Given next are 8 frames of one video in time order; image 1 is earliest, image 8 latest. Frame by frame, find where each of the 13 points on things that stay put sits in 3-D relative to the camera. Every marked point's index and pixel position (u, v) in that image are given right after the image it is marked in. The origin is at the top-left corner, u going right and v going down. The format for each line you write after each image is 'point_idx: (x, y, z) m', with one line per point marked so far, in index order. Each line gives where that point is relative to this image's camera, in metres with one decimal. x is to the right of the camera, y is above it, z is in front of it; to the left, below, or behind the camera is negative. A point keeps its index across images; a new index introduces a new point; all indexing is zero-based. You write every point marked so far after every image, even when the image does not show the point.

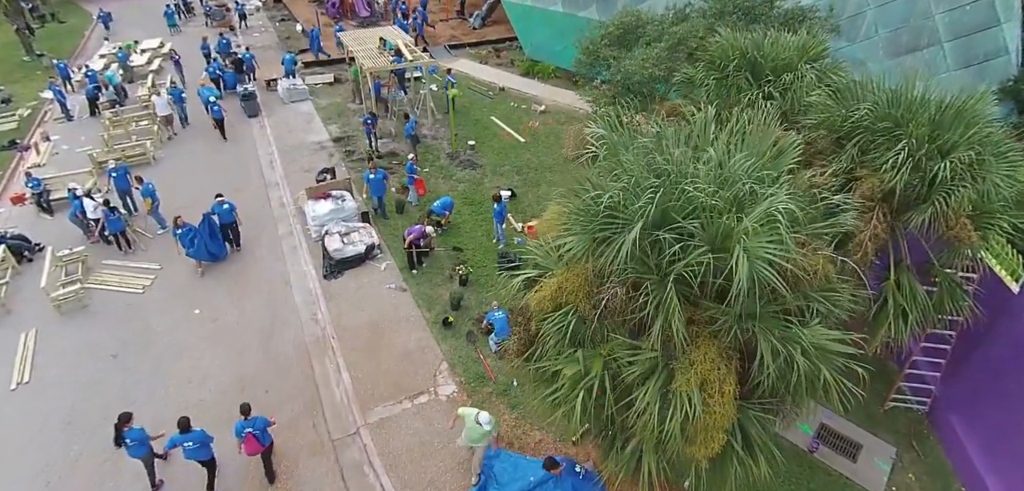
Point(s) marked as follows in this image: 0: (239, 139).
0: (-8.2, +3.0, +15.0) m
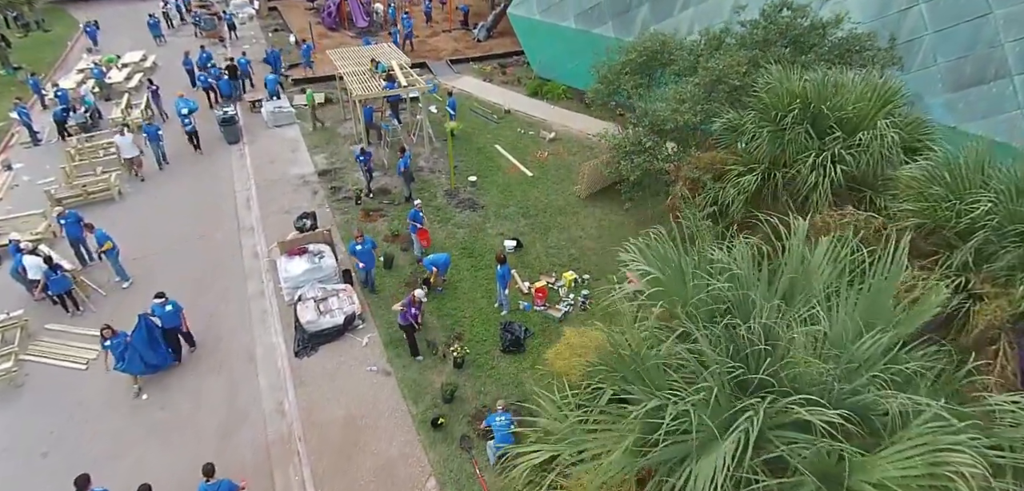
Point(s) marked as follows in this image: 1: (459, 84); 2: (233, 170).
0: (-8.0, +1.9, +13.5) m
1: (-1.9, +5.9, +18.7) m
2: (-7.6, +1.9, +13.7) m
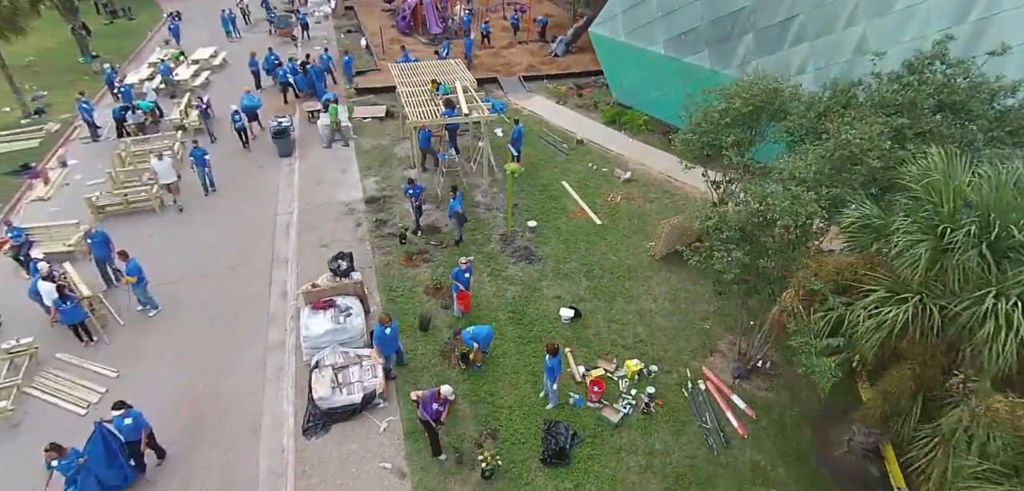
0: (-6.4, +1.4, +12.8) m
1: (+0.7, +4.7, +17.3) m
2: (-6.0, +1.4, +12.9) m
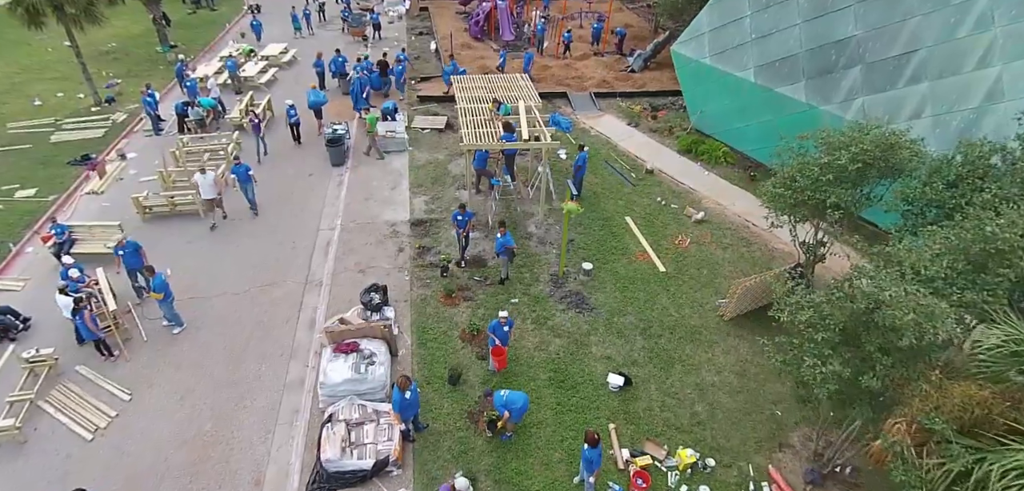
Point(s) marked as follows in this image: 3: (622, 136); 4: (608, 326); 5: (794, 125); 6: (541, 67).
0: (-5.1, +1.1, +12.4) m
1: (+2.8, +3.7, +16.0) m
2: (-4.6, +1.1, +12.4) m
3: (+3.5, +3.4, +15.7) m
4: (+1.8, -1.5, +9.7) m
5: (+7.1, +3.1, +12.8) m
6: (+1.1, +7.1, +19.9) m
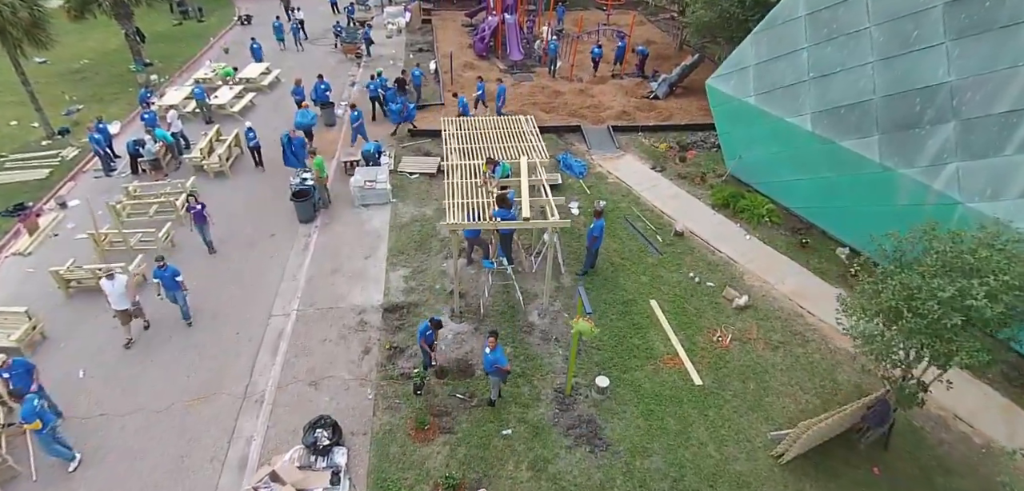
0: (-5.1, -0.6, +10.3) m
1: (+2.9, +2.0, +13.7) m
2: (-4.7, -0.6, +10.3) m
3: (+3.6, +1.6, +13.4) m
4: (+1.7, -3.4, +7.4) m
5: (+7.2, +1.2, +10.3) m
6: (+1.4, +5.3, +17.5) m
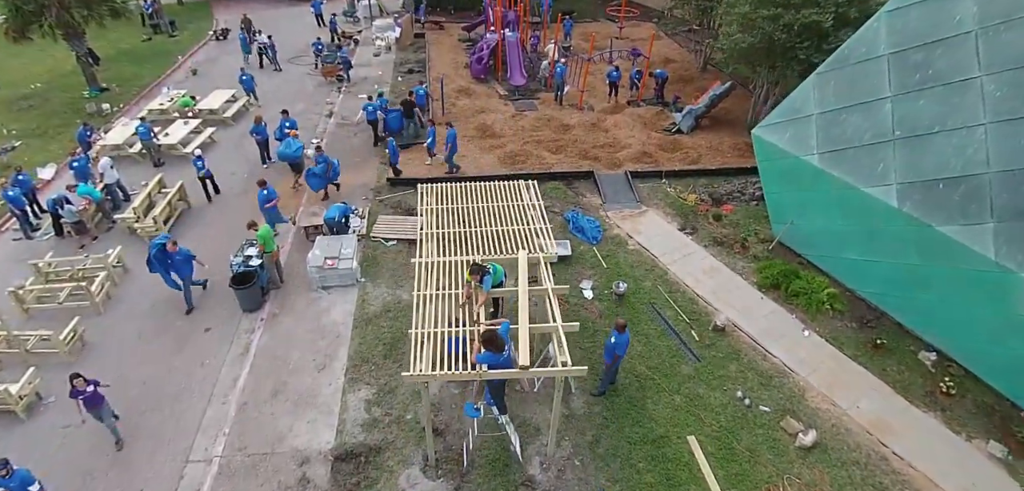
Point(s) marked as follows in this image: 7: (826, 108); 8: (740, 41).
0: (-5.2, -2.3, +8.0) m
1: (+2.8, +0.2, +11.3) m
2: (-4.8, -2.4, +8.0) m
3: (+3.5, -0.1, +10.9) m
4: (+1.5, -5.2, +5.0) m
5: (+7.1, -0.6, +7.8) m
6: (+1.4, +3.6, +15.1) m
7: (+5.8, +2.5, +9.3) m
8: (+5.9, +5.3, +13.0) m
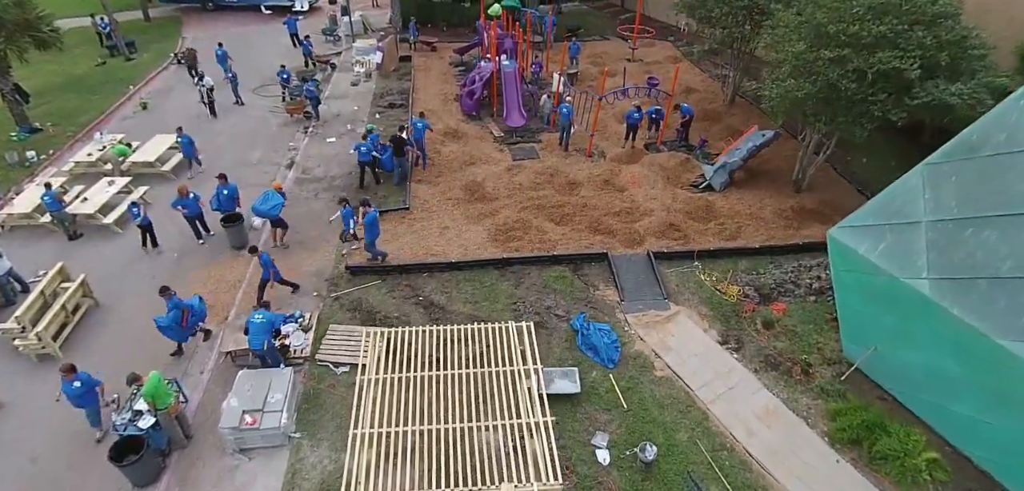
0: (-5.4, -4.4, +5.5) m
1: (+2.7, -1.9, +8.6) m
2: (-5.0, -4.5, +5.5) m
3: (+3.4, -2.2, +8.3) m
4: (+1.3, -7.3, +2.5) m
5: (+6.9, -2.7, +5.2) m
6: (+1.3, +1.6, +12.5) m
7: (+5.6, +0.5, +6.6) m
8: (+5.8, +3.2, +10.3) m
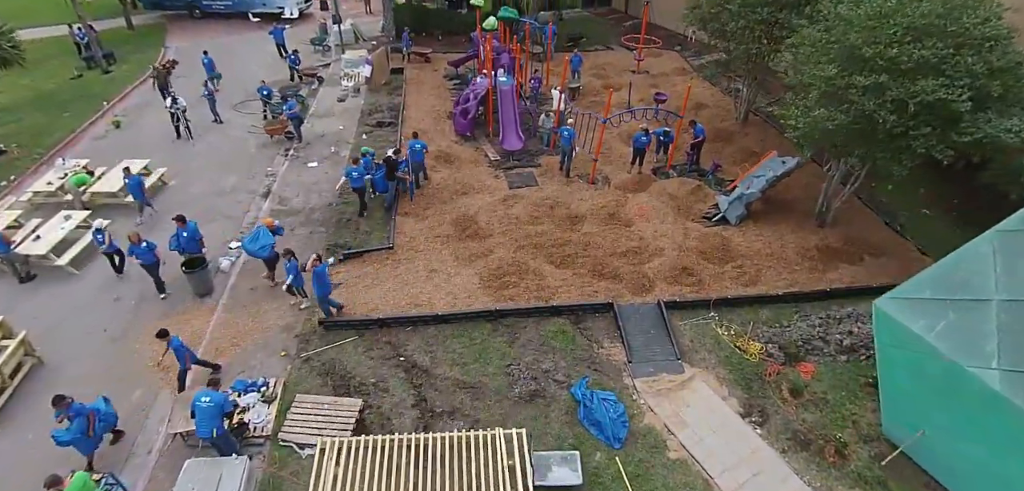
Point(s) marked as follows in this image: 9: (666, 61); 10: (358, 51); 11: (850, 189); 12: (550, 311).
0: (-5.5, -5.3, +4.4) m
1: (+2.6, -2.8, +7.6) m
2: (-5.1, -5.4, +4.5) m
3: (+3.2, -3.1, +7.2) m
4: (+1.1, -8.2, +1.4) m
5: (+6.7, -3.7, +4.1) m
6: (+1.2, +0.7, +11.4) m
7: (+5.5, -0.5, +5.5) m
8: (+5.6, +2.3, +9.2) m
9: (+5.7, +6.8, +18.4) m
10: (-5.7, +7.2, +18.6) m
11: (+7.3, +1.2, +10.9) m
12: (+0.7, -1.2, +9.1) m
